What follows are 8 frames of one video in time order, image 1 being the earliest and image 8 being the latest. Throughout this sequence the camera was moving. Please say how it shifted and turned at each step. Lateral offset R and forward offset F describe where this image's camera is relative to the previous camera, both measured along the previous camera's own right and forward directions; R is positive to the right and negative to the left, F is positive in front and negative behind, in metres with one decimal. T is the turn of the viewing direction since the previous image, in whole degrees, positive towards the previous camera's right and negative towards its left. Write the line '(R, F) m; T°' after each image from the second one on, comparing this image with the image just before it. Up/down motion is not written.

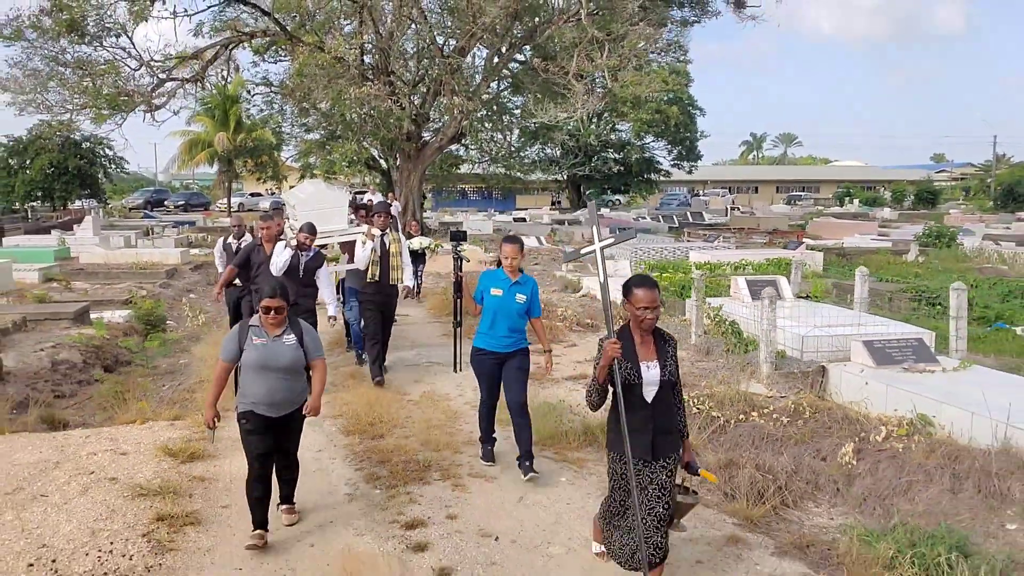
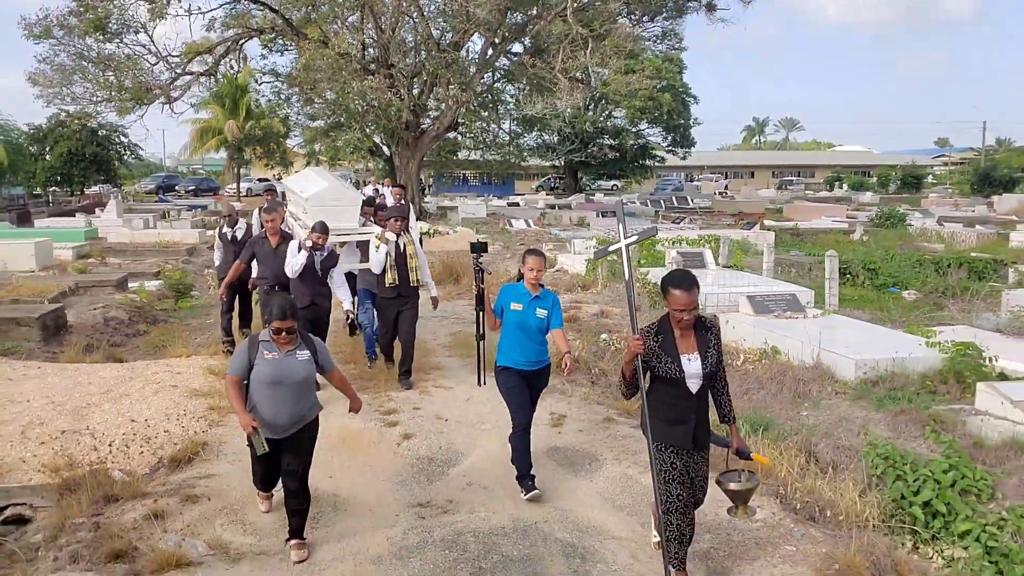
(+0.5, -1.9) m; 0°
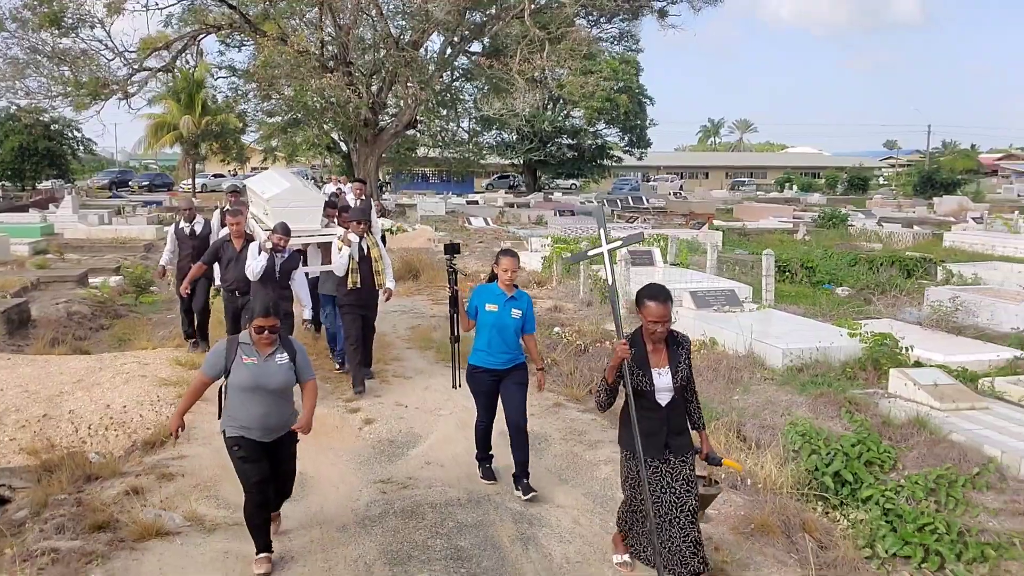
(0.0, -0.5) m; +3°
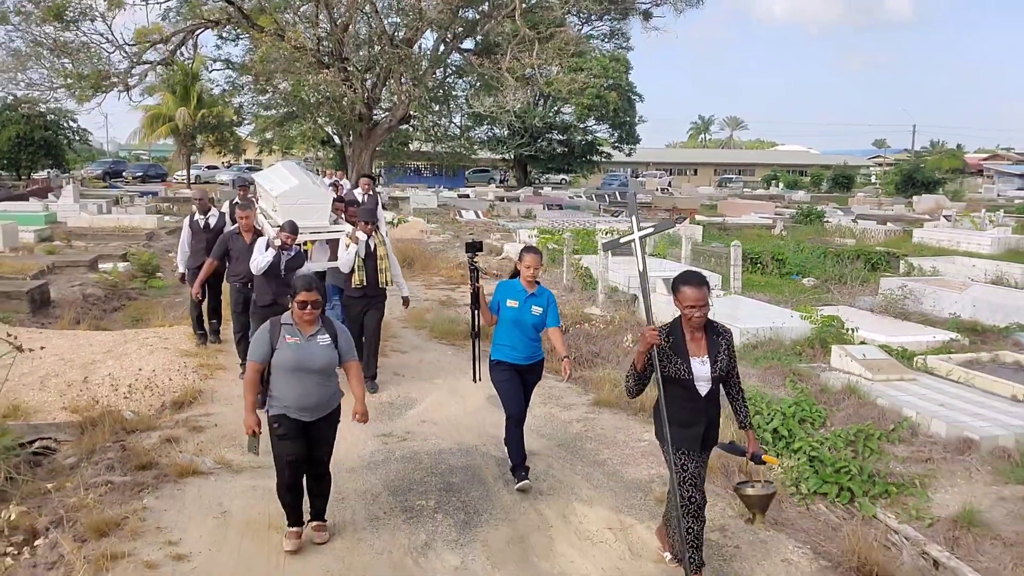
(0.0, -0.8) m; +1°
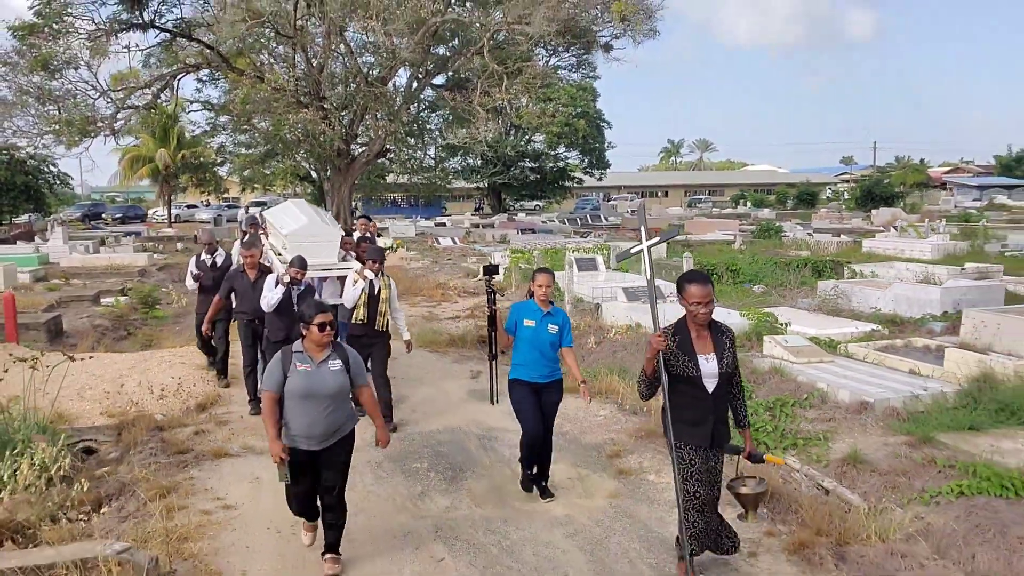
(+0.1, -1.2) m; +1°
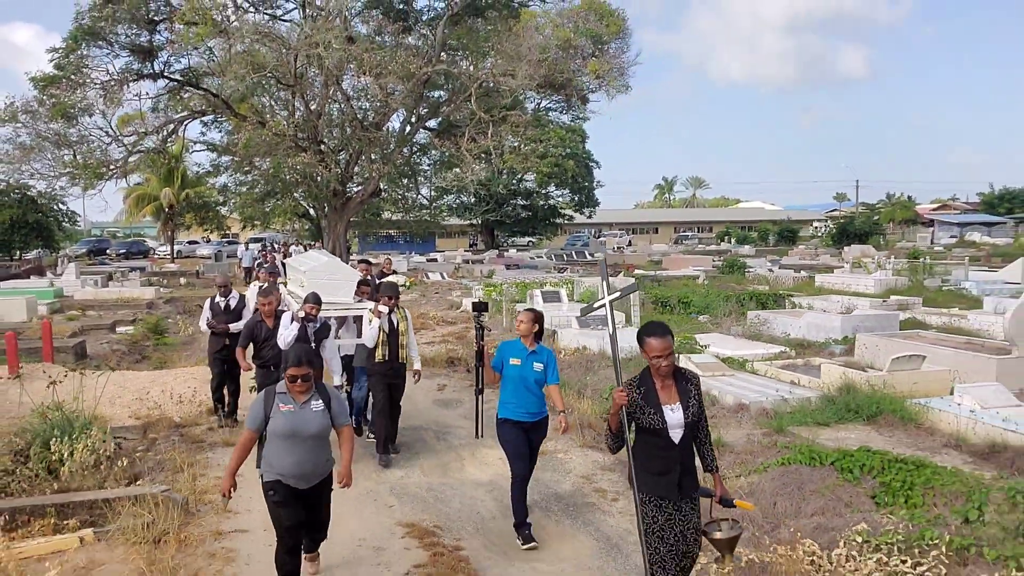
(+0.5, -1.8) m; 0°
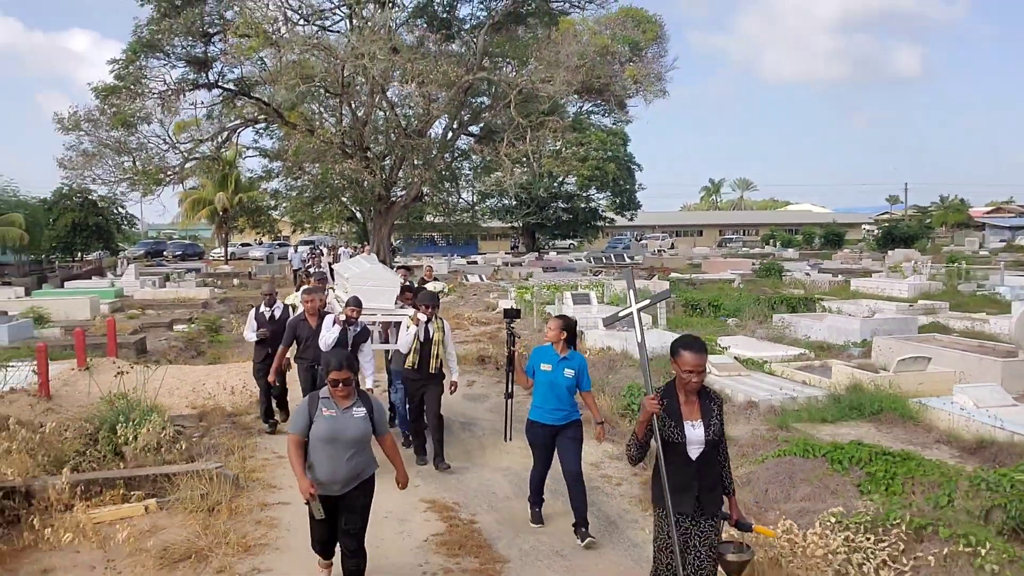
(+0.3, -0.6) m; -3°
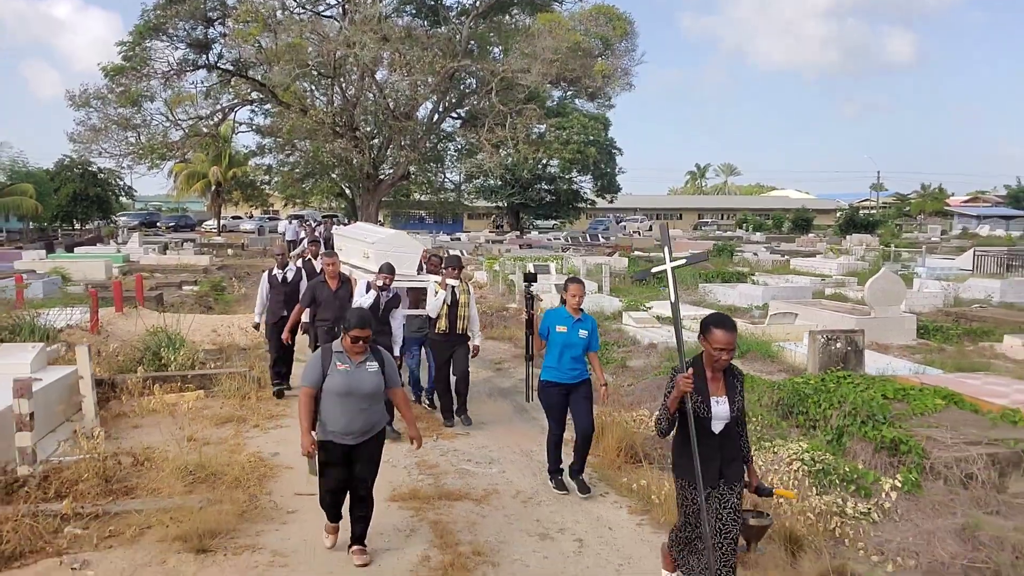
(+0.4, -2.5) m; +1°
